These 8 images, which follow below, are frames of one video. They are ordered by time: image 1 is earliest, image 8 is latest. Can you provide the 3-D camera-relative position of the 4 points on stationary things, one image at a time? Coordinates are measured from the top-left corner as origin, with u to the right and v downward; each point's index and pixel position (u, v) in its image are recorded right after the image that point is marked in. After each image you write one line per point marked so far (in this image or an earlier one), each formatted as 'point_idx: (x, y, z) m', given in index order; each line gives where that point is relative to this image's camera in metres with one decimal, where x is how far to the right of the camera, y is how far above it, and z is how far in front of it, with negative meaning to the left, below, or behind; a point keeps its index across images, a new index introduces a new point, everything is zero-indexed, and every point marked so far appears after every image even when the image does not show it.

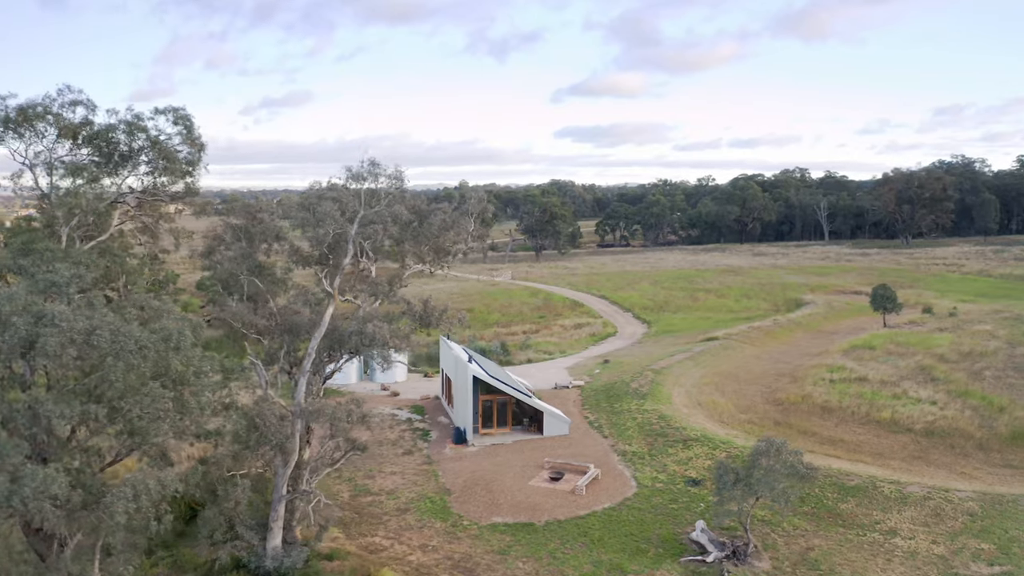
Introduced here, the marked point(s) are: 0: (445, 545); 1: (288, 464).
0: (-1.9, -7.1, +18.7) m
1: (-5.6, -4.3, +16.9) m
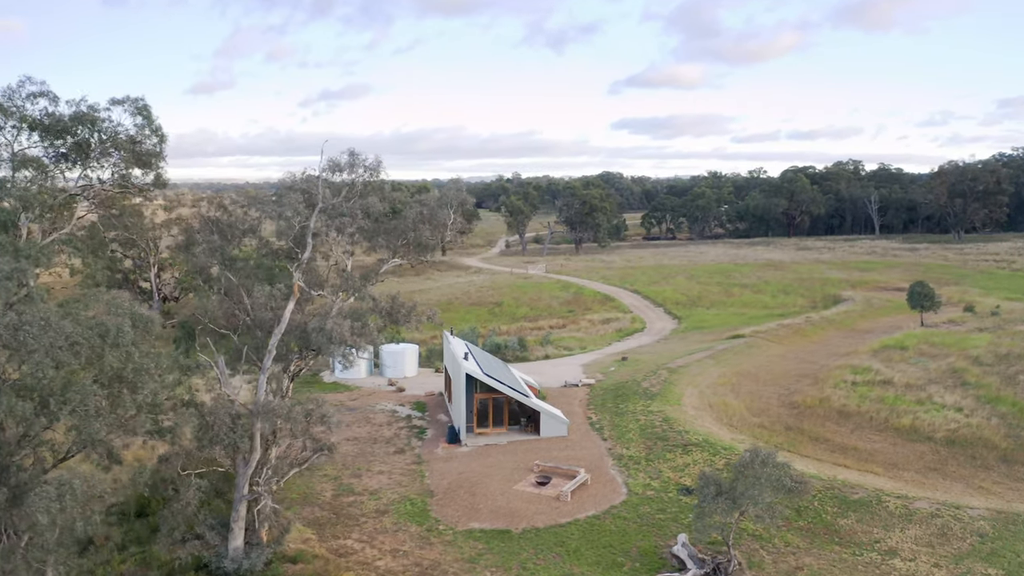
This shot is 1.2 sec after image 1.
0: (-2.6, -7.0, +18.0) m
1: (-6.4, -4.2, +16.4) m
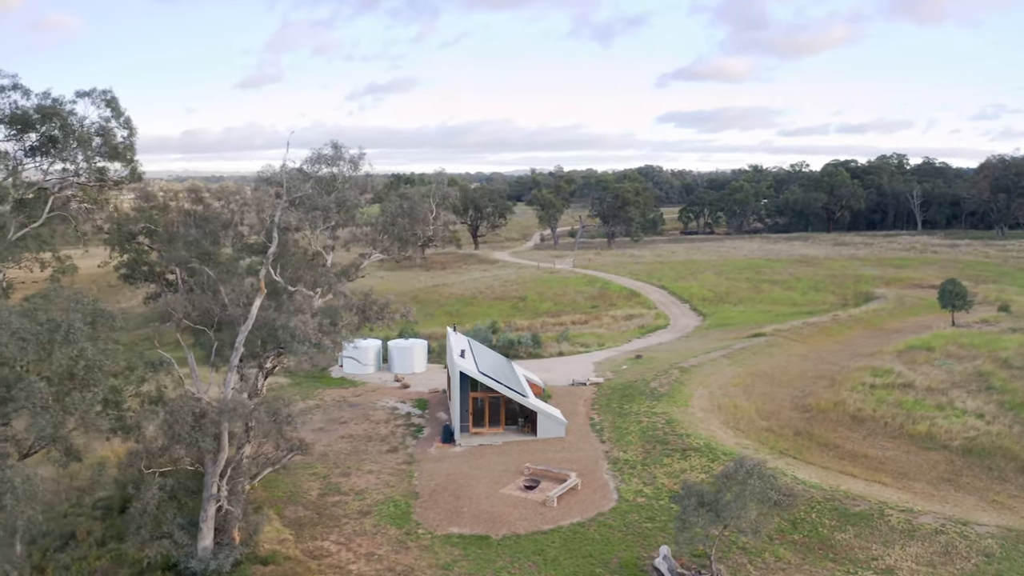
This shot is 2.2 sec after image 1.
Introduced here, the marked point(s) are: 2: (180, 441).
0: (-3.2, -6.9, +17.6) m
1: (-7.0, -4.1, +16.1) m
2: (-7.5, -3.4, +15.2) m
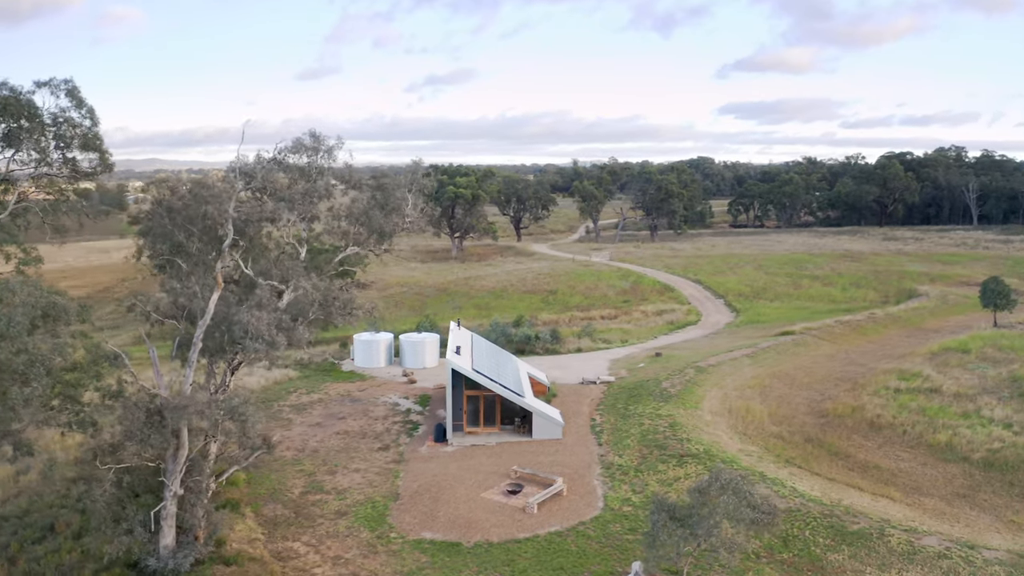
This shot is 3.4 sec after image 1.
0: (-3.9, -6.8, +17.0) m
1: (-7.8, -4.0, +15.7) m
2: (-8.3, -3.3, +14.8) m
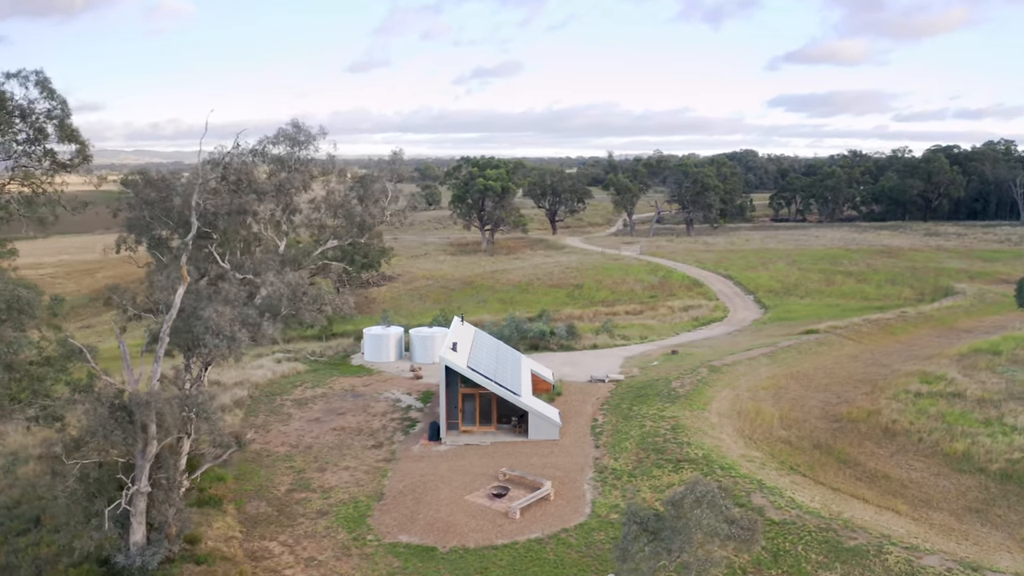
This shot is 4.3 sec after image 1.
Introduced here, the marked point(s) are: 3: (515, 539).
0: (-4.5, -6.7, +16.6) m
1: (-8.4, -3.9, +15.5) m
2: (-8.9, -3.2, +14.6) m
3: (+0.1, -6.3, +17.1) m
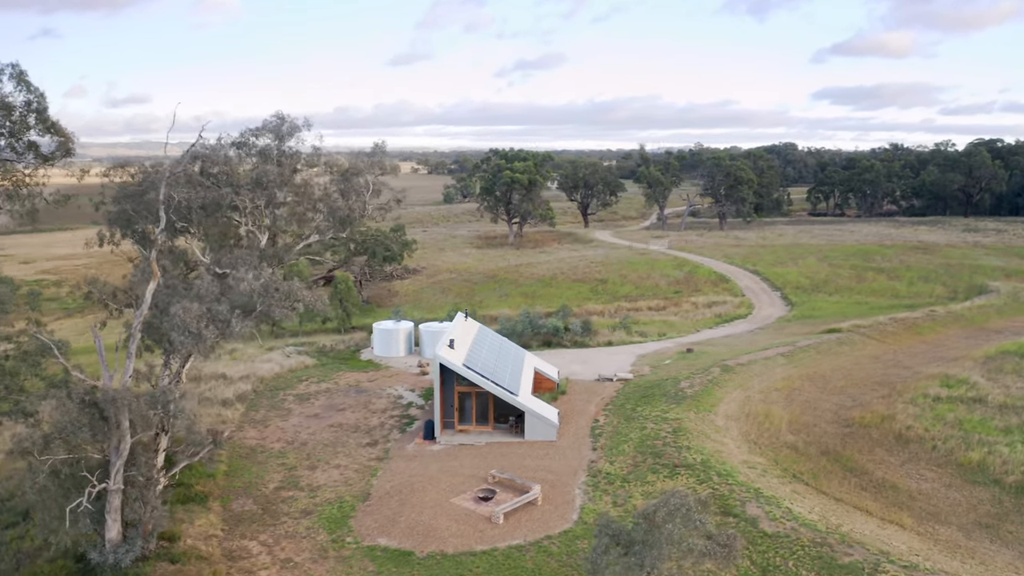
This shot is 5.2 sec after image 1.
0: (-5.0, -6.7, +16.3) m
1: (-8.9, -3.8, +15.3) m
2: (-9.5, -3.1, +14.5) m
3: (-0.4, -6.3, +16.6) m
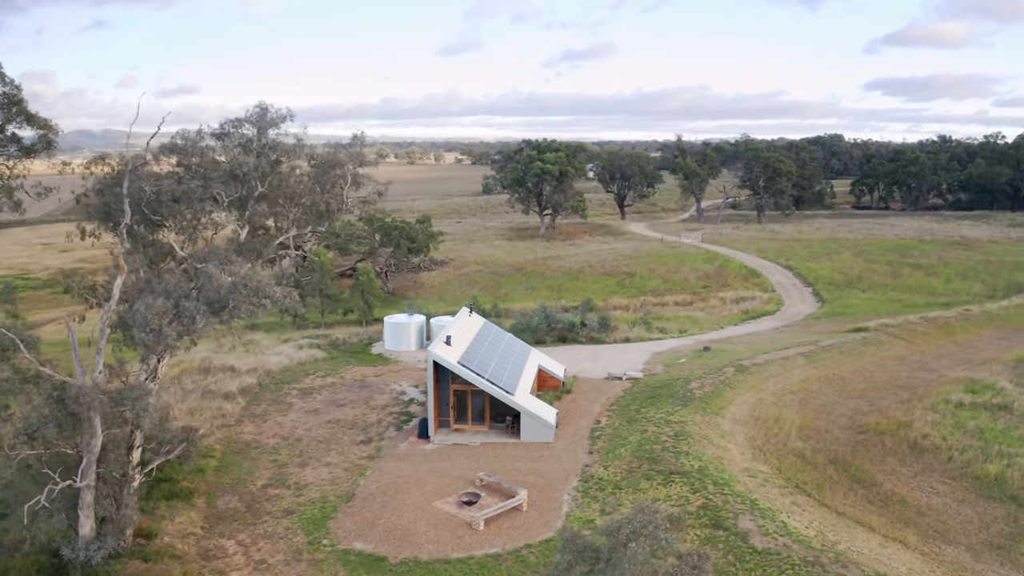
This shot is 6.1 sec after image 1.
0: (-5.5, -6.6, +16.0) m
1: (-9.5, -3.7, +15.2) m
2: (-10.1, -3.0, +14.4) m
3: (-1.0, -6.3, +16.1) m
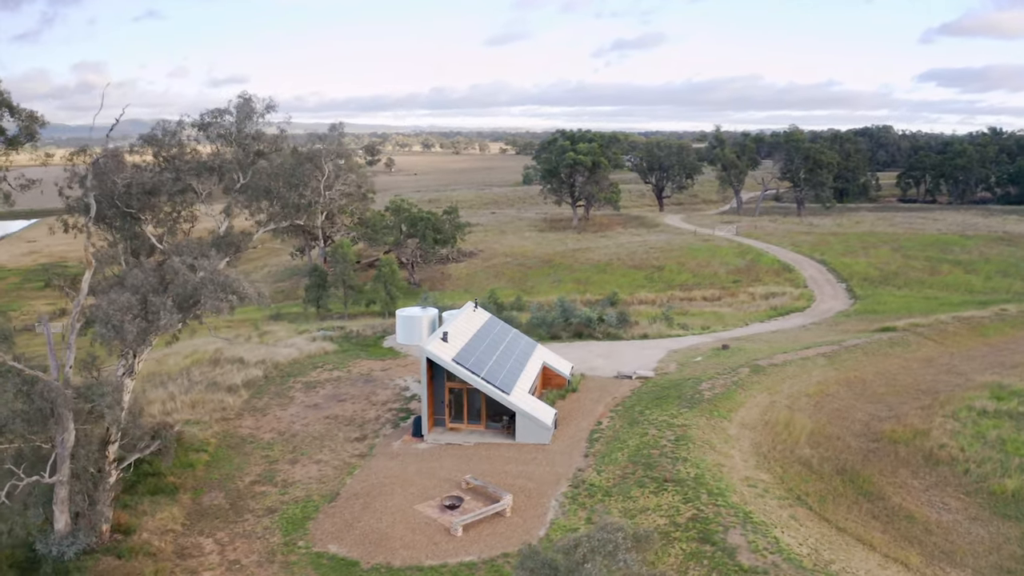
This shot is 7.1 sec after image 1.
0: (-6.1, -6.5, +15.8) m
1: (-10.0, -3.6, +15.1) m
2: (-10.7, -2.9, +14.3) m
3: (-1.5, -6.3, +15.6) m
